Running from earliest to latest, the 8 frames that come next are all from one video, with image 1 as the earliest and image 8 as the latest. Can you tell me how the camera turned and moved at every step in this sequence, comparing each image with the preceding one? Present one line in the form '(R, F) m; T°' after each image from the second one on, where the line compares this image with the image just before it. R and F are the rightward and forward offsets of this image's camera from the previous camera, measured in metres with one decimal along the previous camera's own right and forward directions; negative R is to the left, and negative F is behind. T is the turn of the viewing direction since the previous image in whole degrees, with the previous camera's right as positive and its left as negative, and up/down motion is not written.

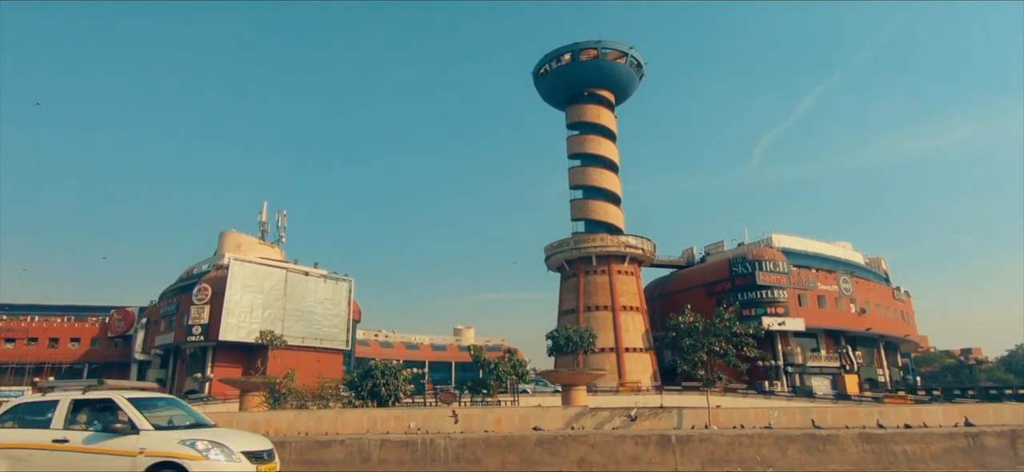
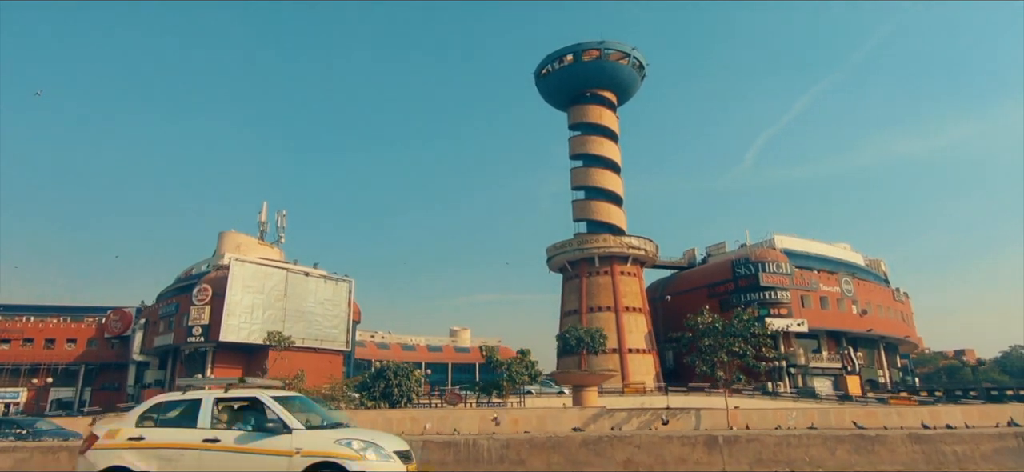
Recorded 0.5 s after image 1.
(-0.9, +0.1) m; +1°
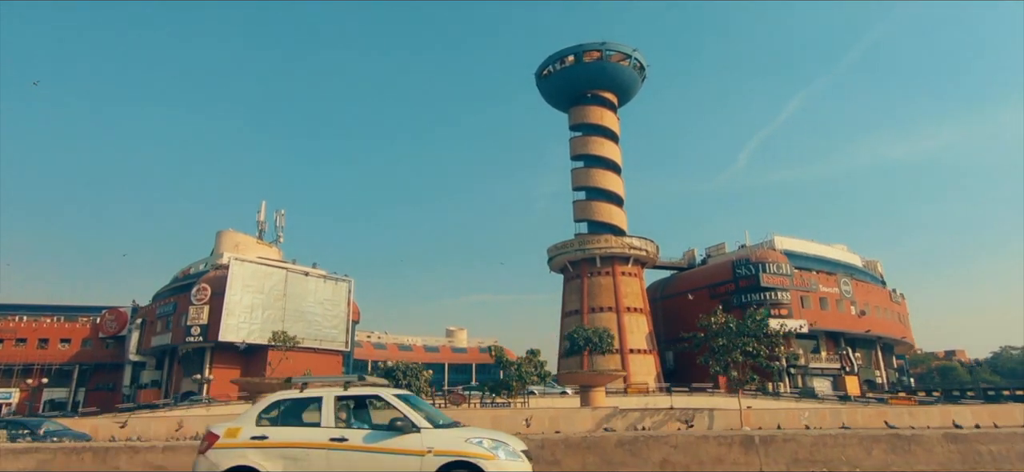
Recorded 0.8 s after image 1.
(-0.7, +0.1) m; +1°
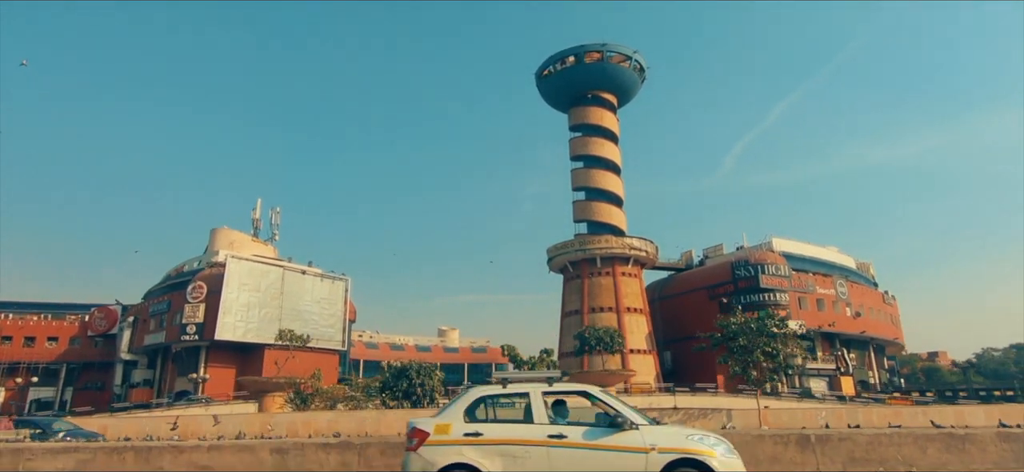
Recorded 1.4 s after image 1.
(-1.2, +0.1) m; +1°
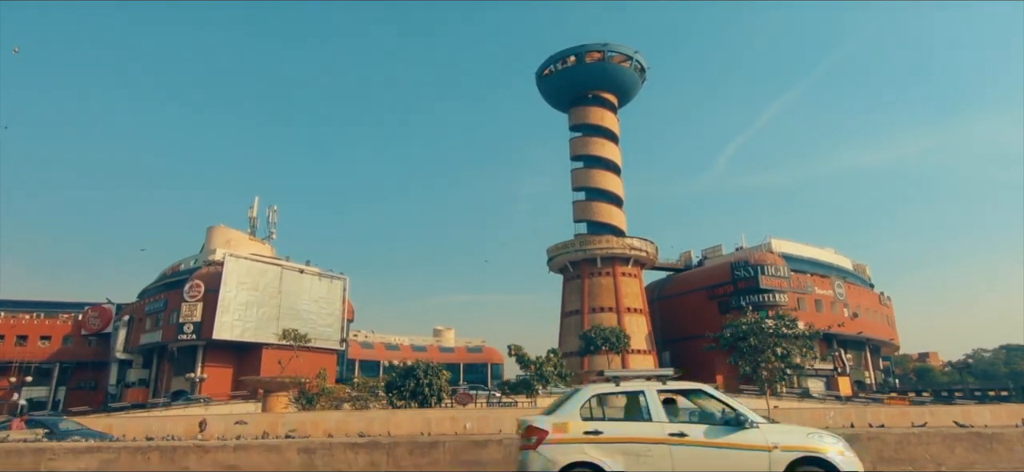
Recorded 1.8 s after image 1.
(-0.7, +0.1) m; +1°
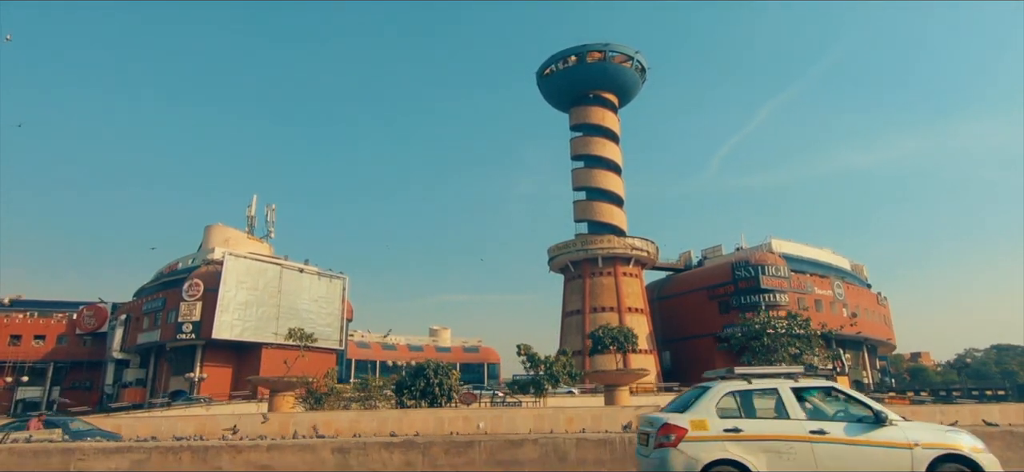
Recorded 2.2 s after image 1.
(-0.7, +0.1) m; +1°
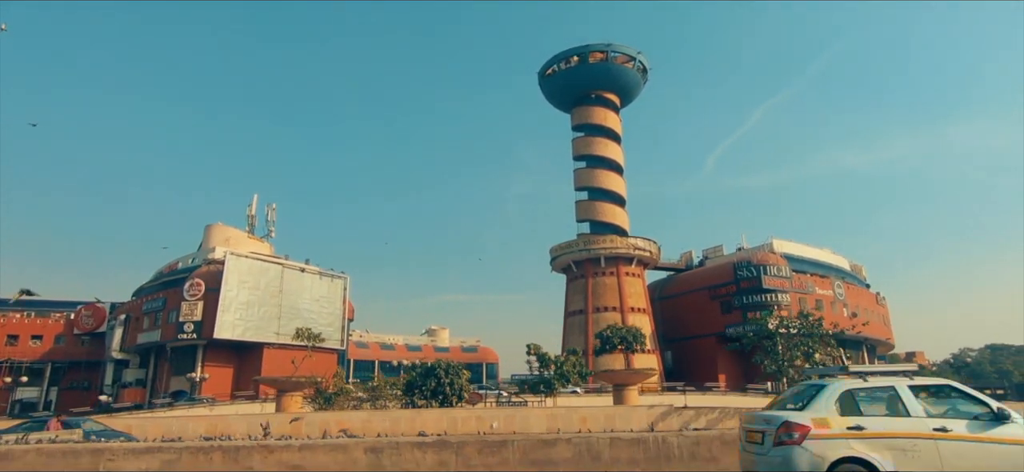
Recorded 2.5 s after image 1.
(-0.6, 0.0) m; 0°
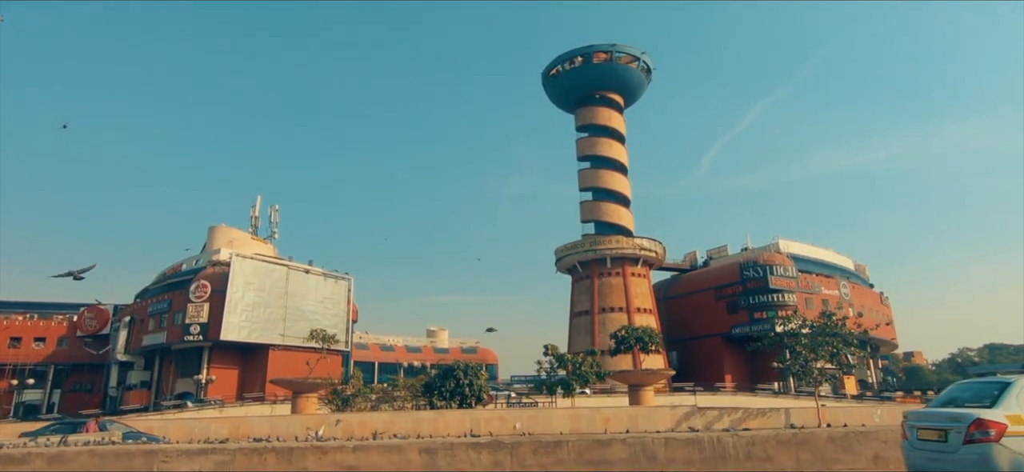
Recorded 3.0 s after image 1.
(-1.0, 0.0) m; 0°
